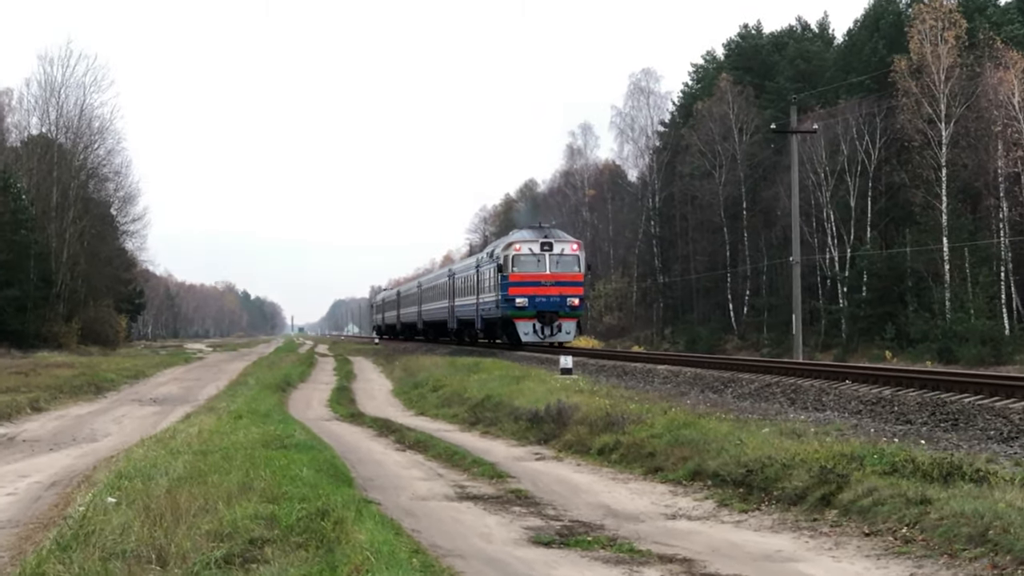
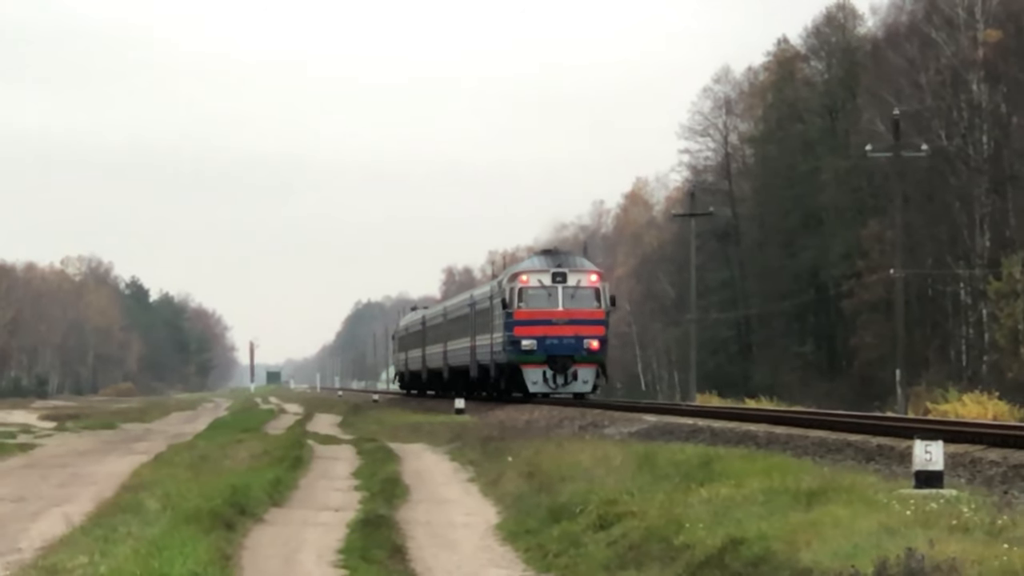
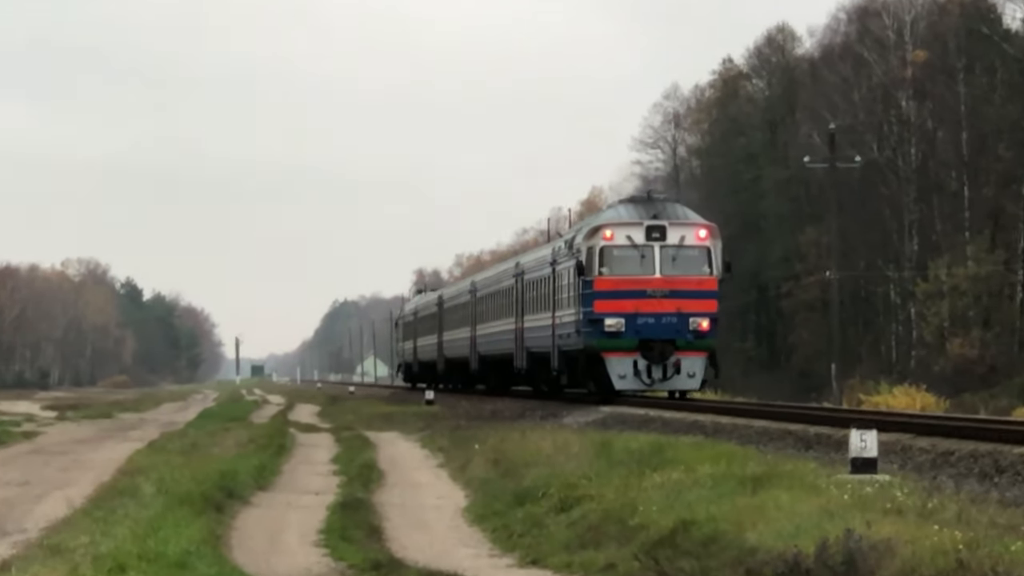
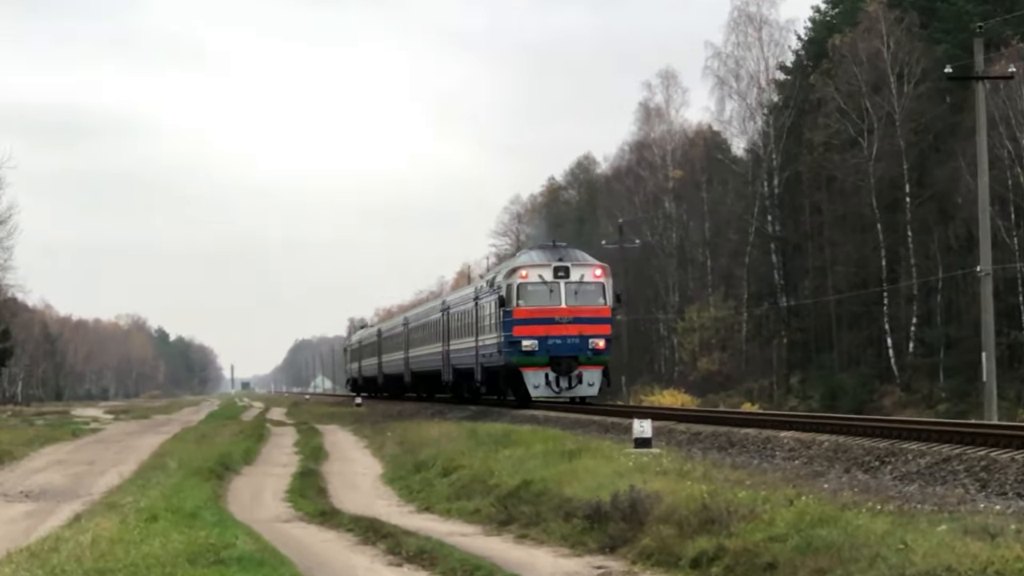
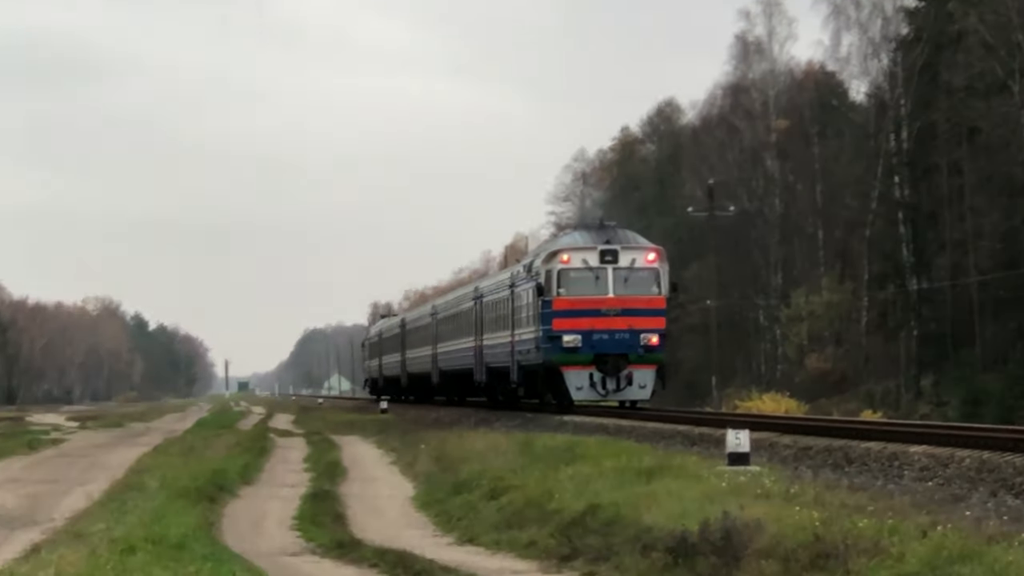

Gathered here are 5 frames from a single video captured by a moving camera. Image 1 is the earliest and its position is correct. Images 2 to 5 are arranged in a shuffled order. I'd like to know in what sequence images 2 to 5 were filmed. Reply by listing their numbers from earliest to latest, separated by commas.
4, 5, 3, 2
